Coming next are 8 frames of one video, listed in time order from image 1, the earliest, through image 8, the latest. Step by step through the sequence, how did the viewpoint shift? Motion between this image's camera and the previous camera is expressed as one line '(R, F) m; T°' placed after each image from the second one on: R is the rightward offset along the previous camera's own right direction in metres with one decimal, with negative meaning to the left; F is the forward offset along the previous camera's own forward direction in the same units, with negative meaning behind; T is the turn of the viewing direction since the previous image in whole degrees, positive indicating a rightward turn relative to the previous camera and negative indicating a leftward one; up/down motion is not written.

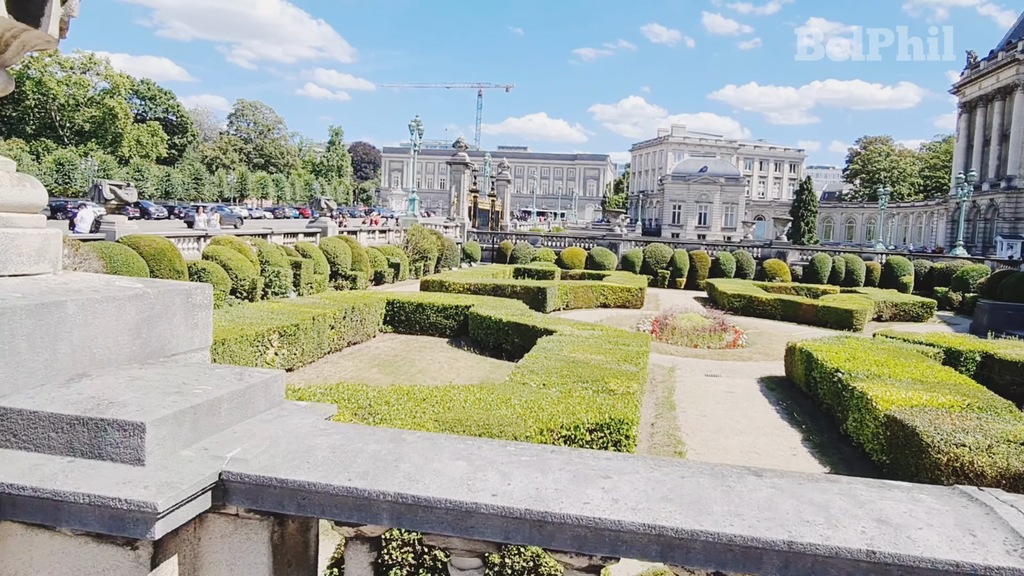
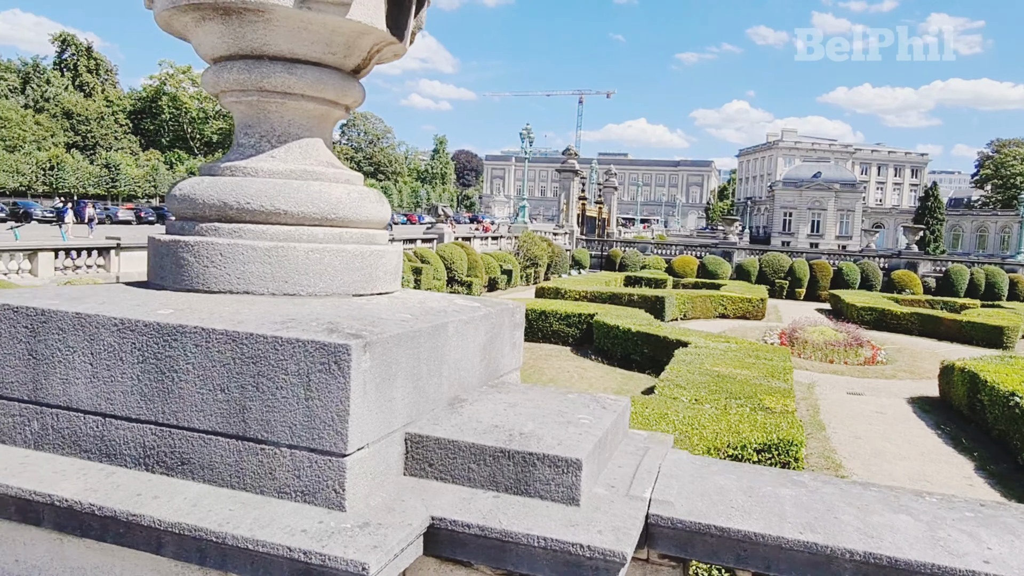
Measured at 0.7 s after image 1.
(-0.6, +0.1) m; -7°
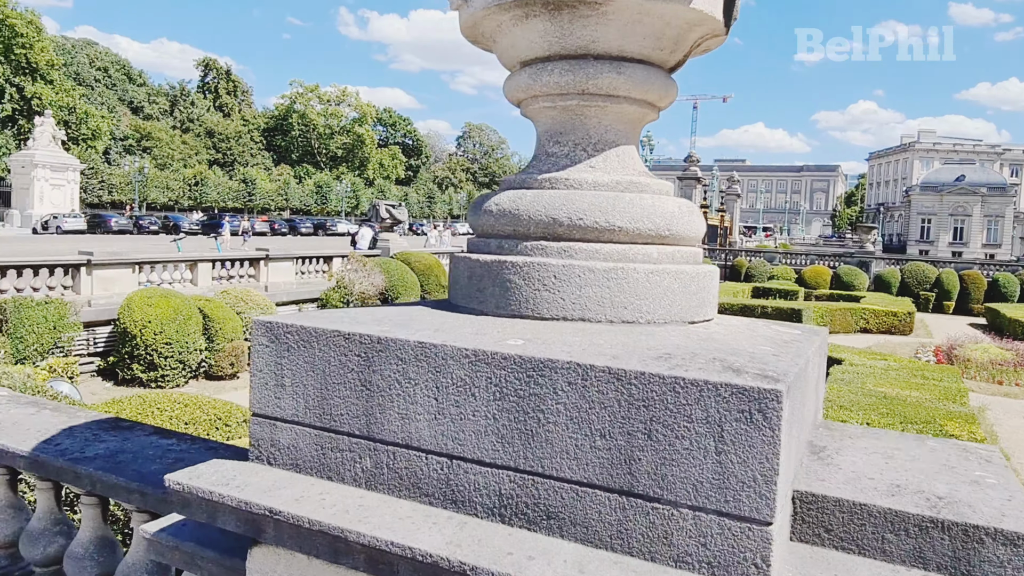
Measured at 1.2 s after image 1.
(-0.5, +0.2) m; -8°
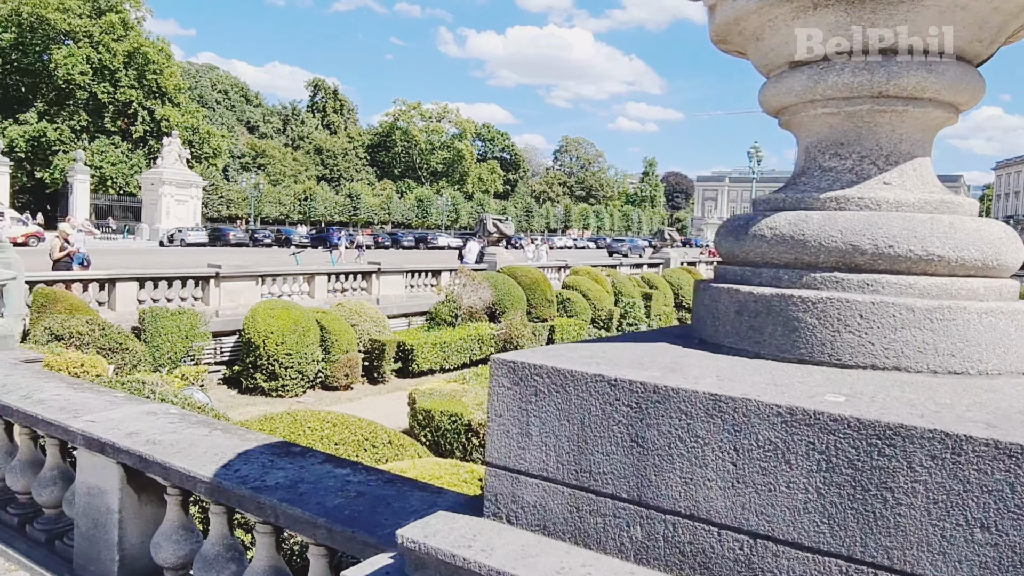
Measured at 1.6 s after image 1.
(-0.3, +0.2) m; -7°
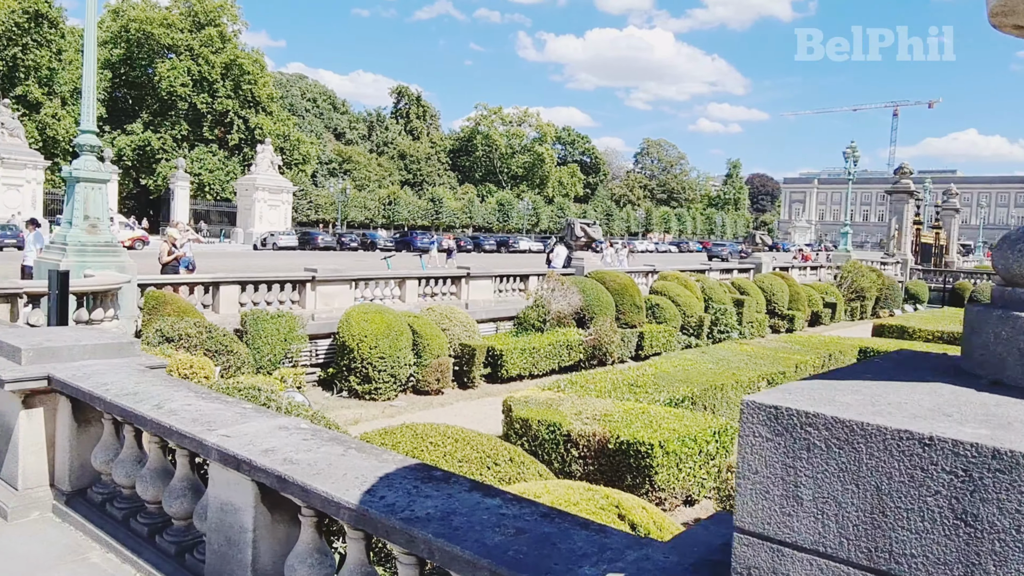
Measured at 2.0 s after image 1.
(-0.2, +0.2) m; -6°
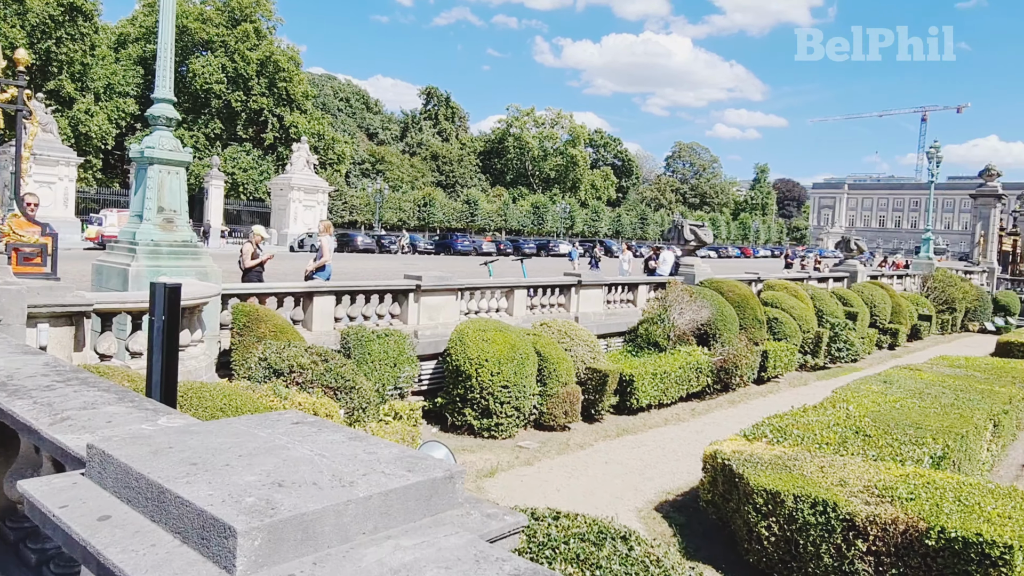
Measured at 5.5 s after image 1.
(-1.7, +2.2) m; -1°
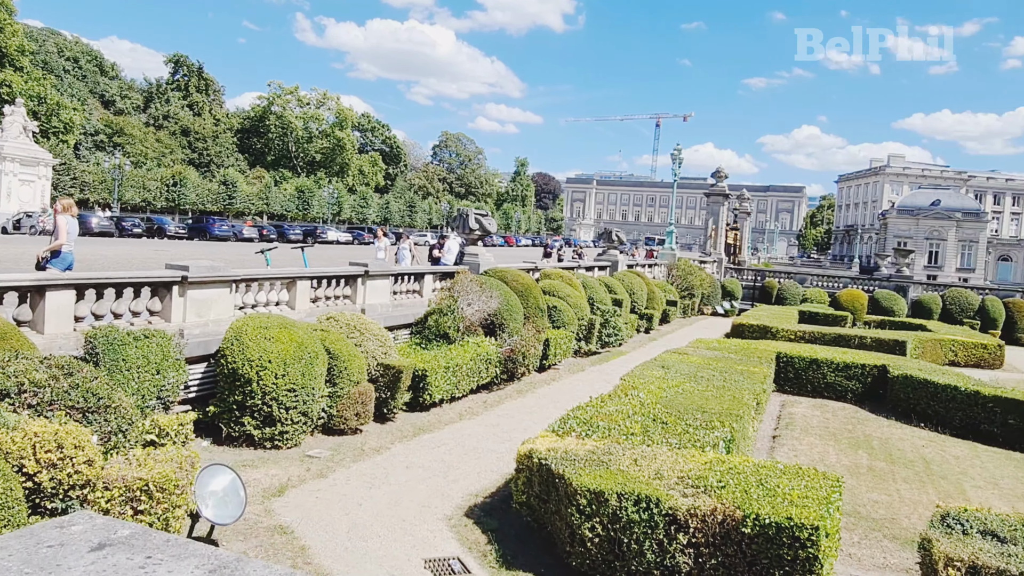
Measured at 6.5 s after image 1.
(-0.3, +0.6) m; +18°
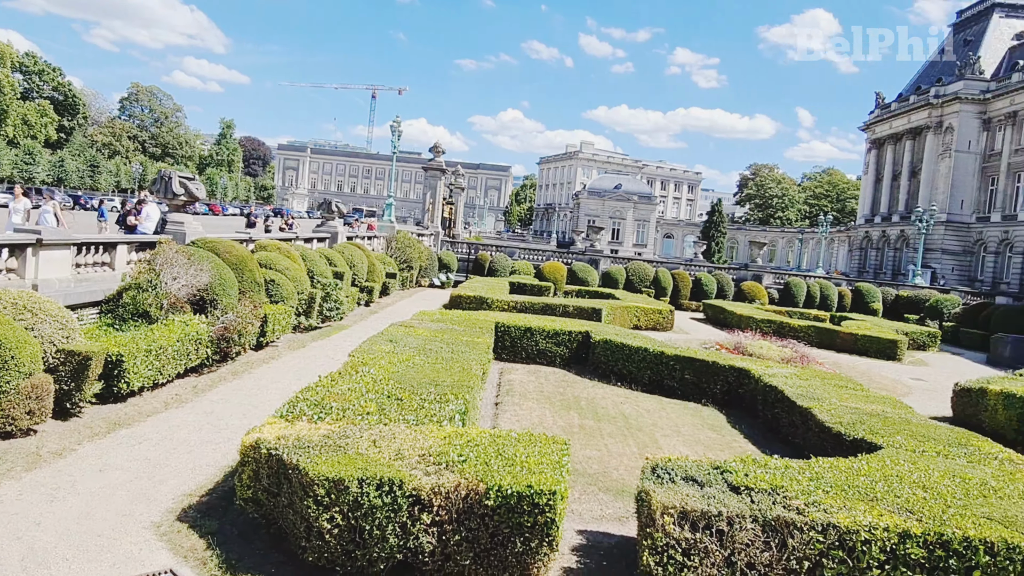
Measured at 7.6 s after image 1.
(-0.1, +0.3) m; +22°
